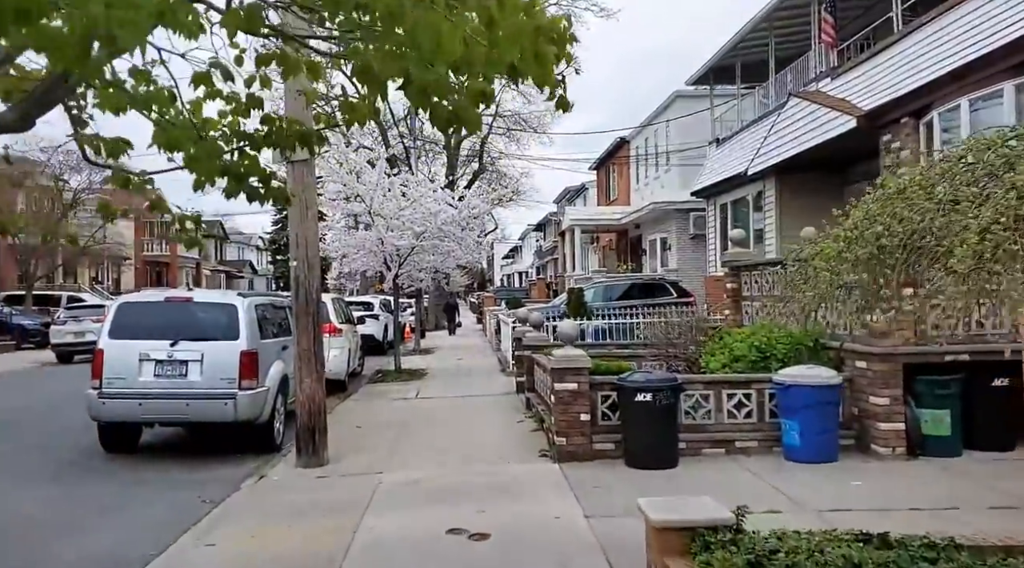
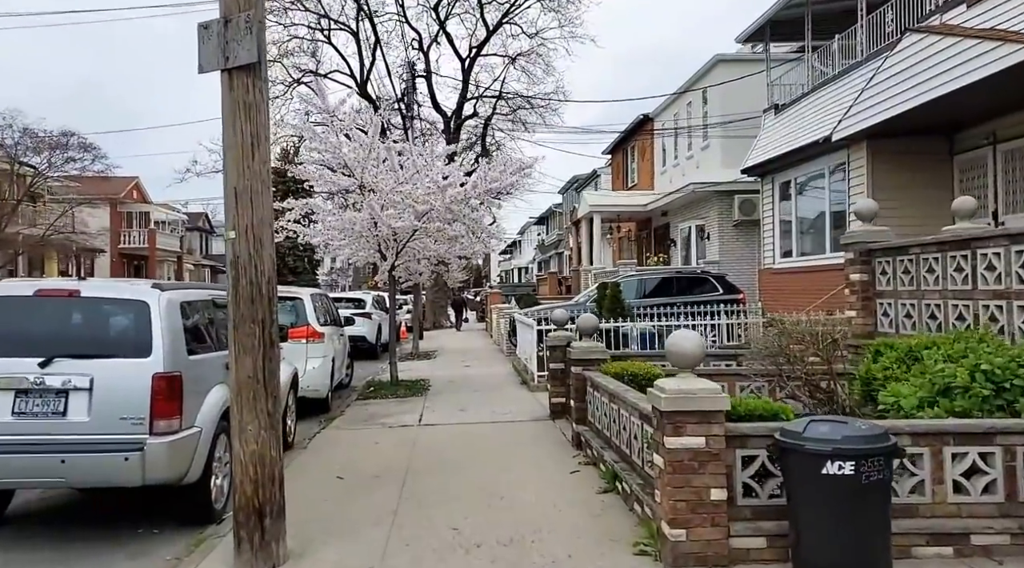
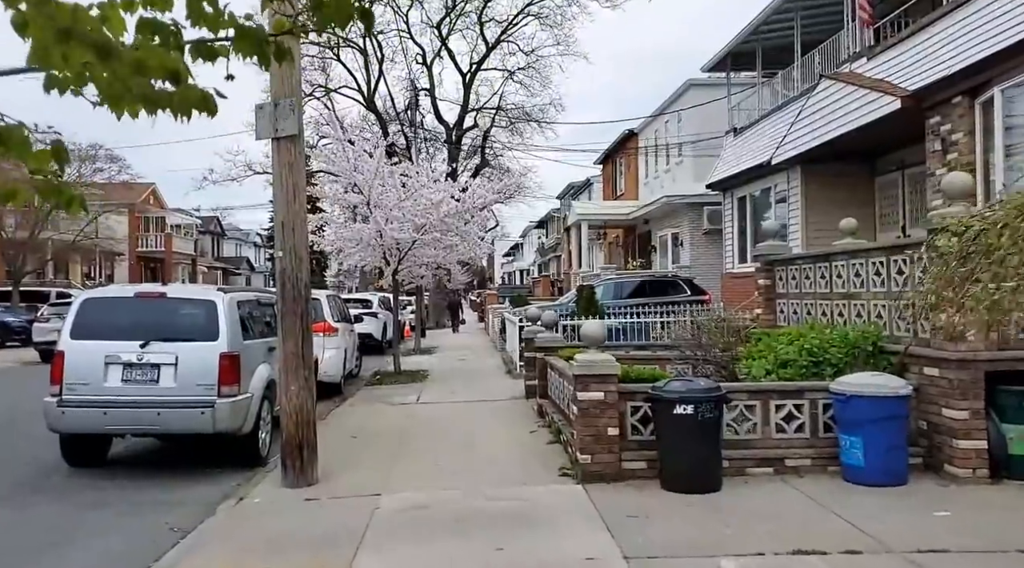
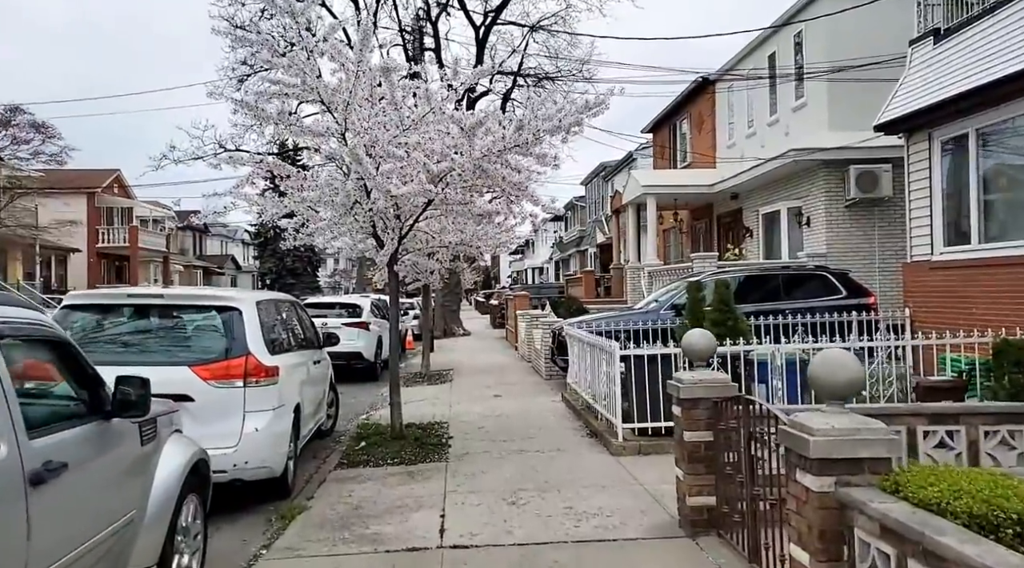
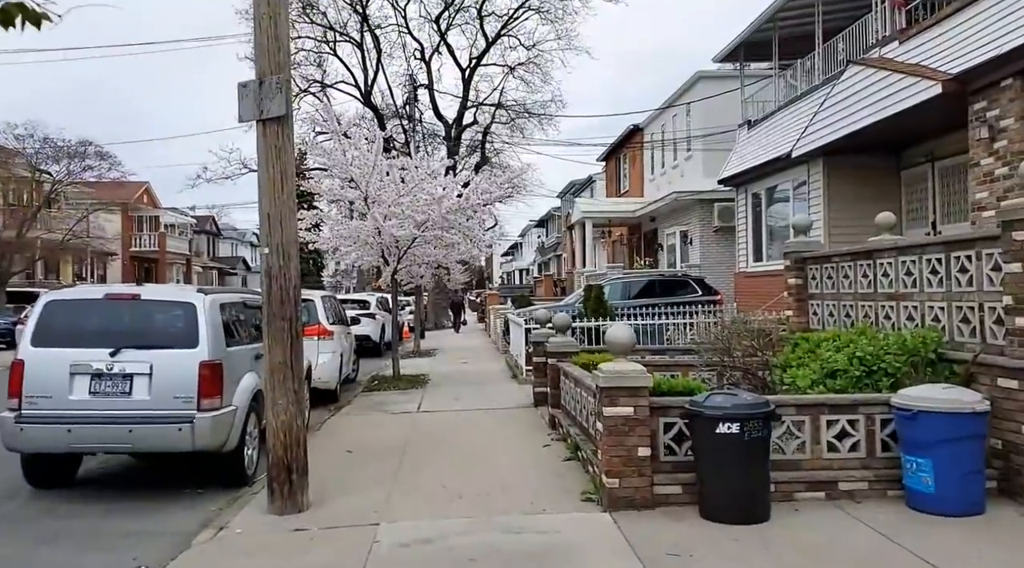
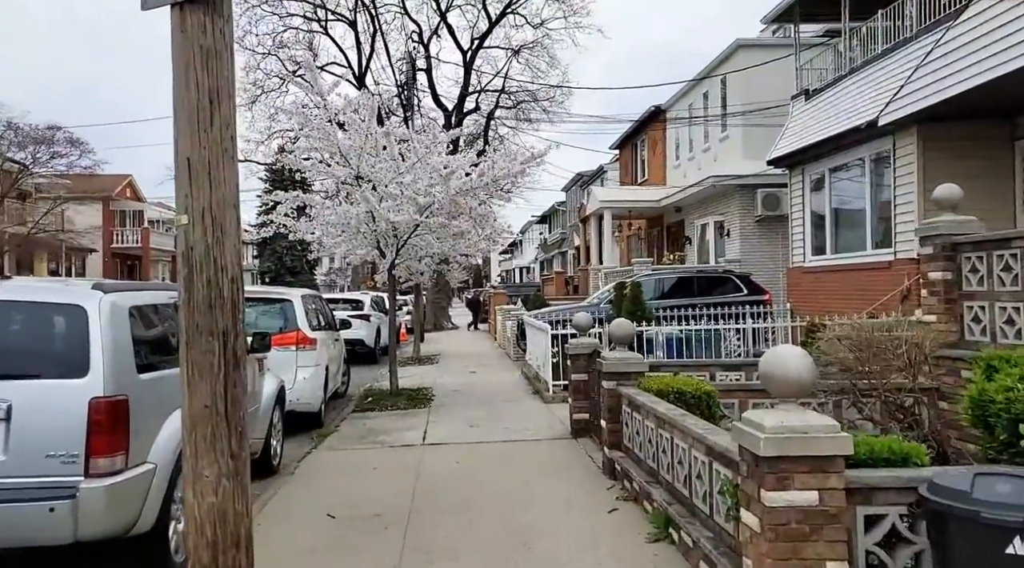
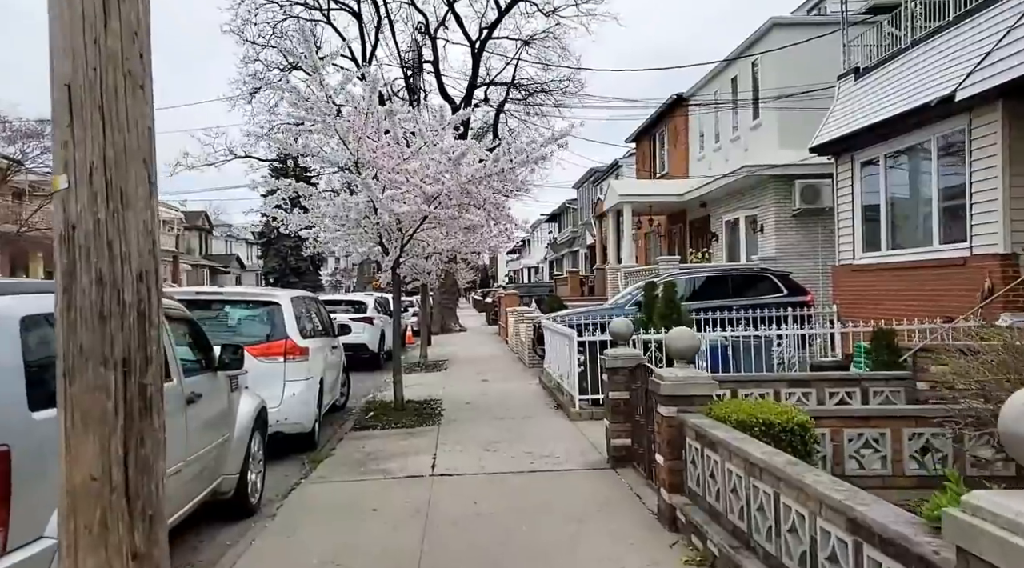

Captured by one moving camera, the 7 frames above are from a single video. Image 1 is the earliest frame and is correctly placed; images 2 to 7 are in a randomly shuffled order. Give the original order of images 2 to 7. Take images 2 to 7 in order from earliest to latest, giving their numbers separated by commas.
3, 5, 2, 6, 7, 4
